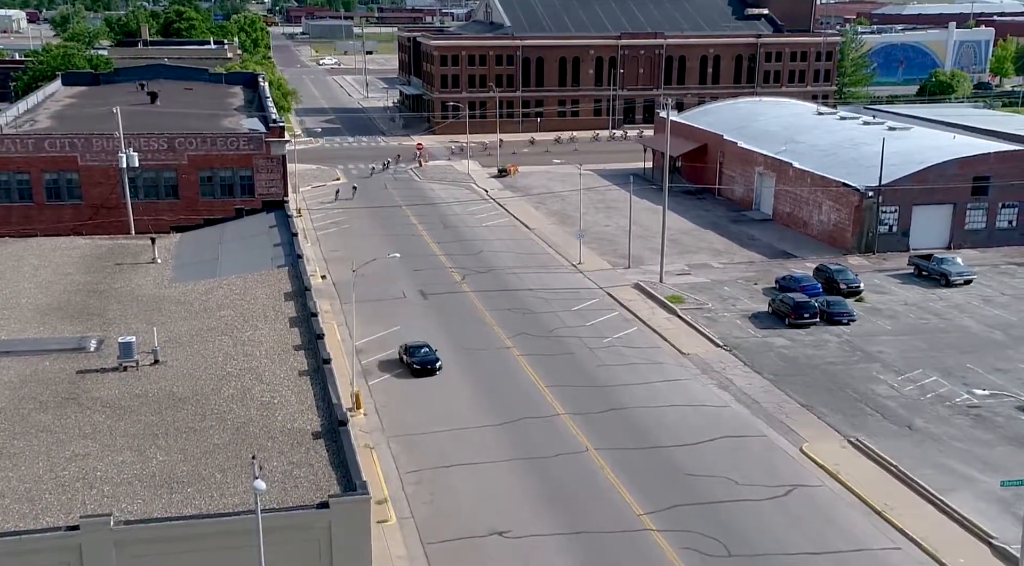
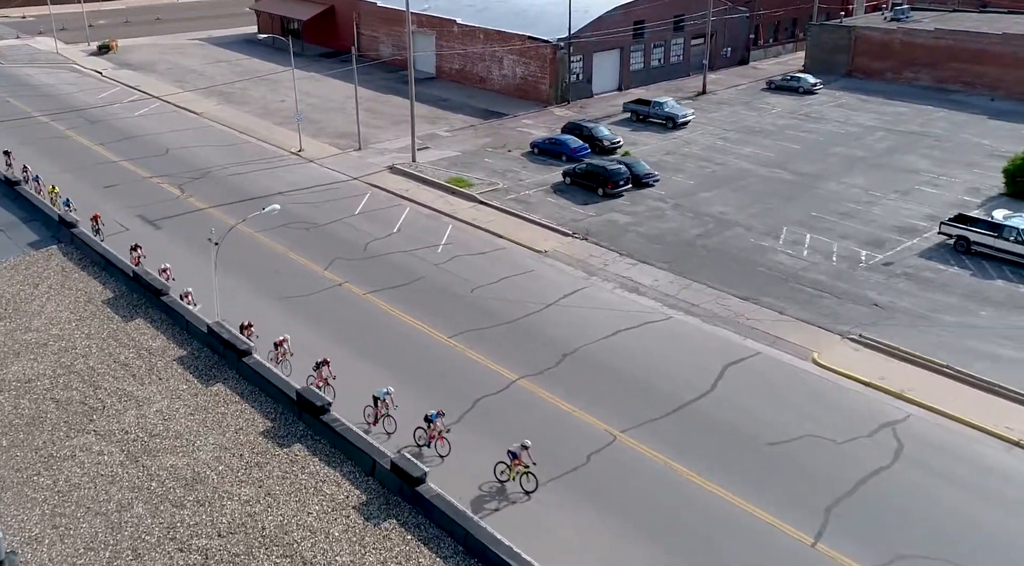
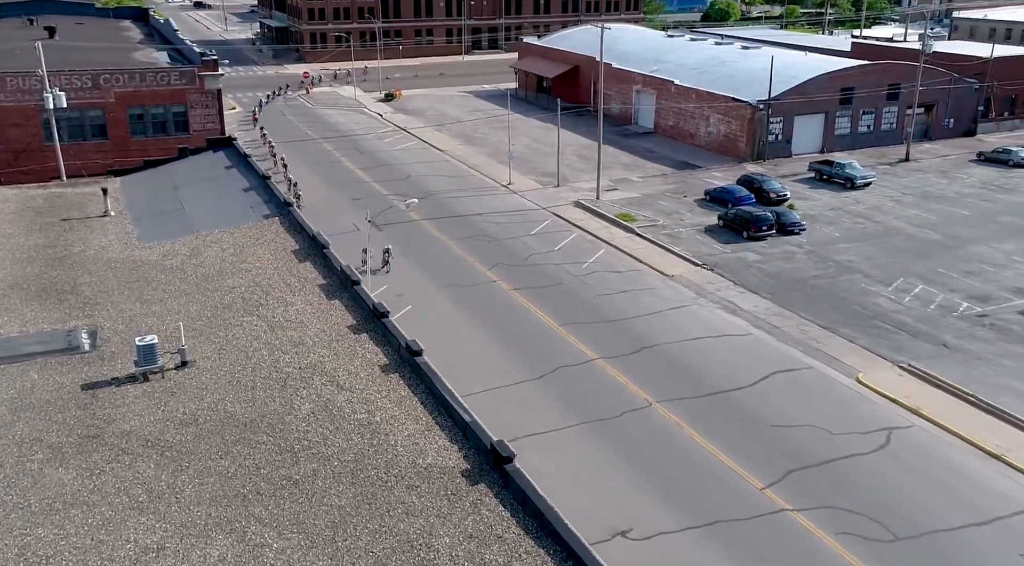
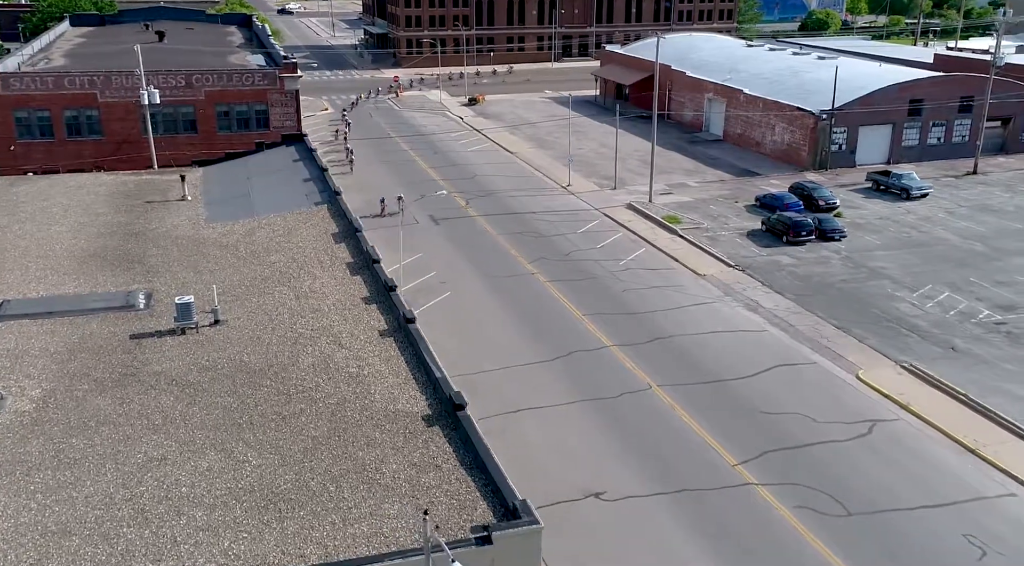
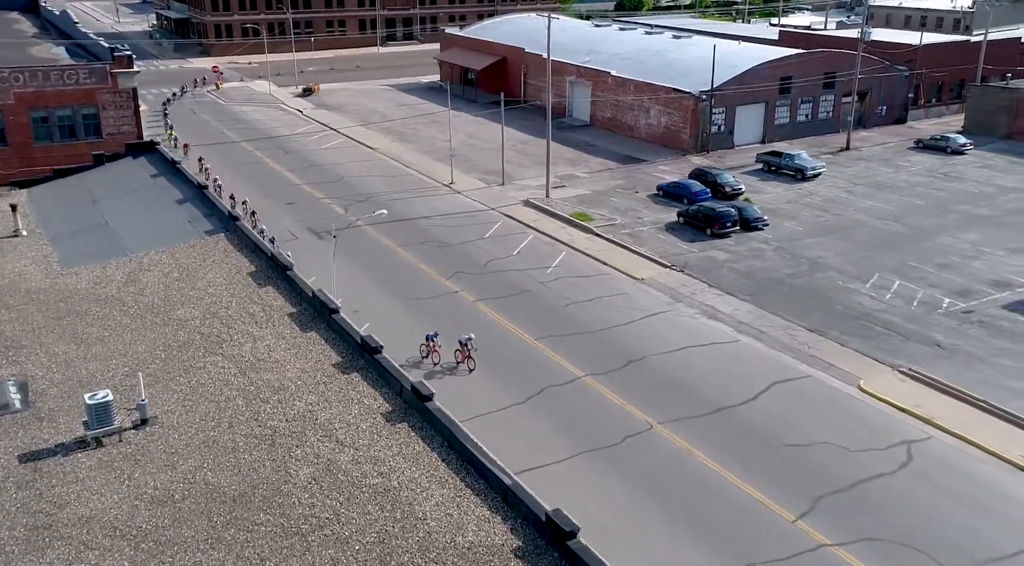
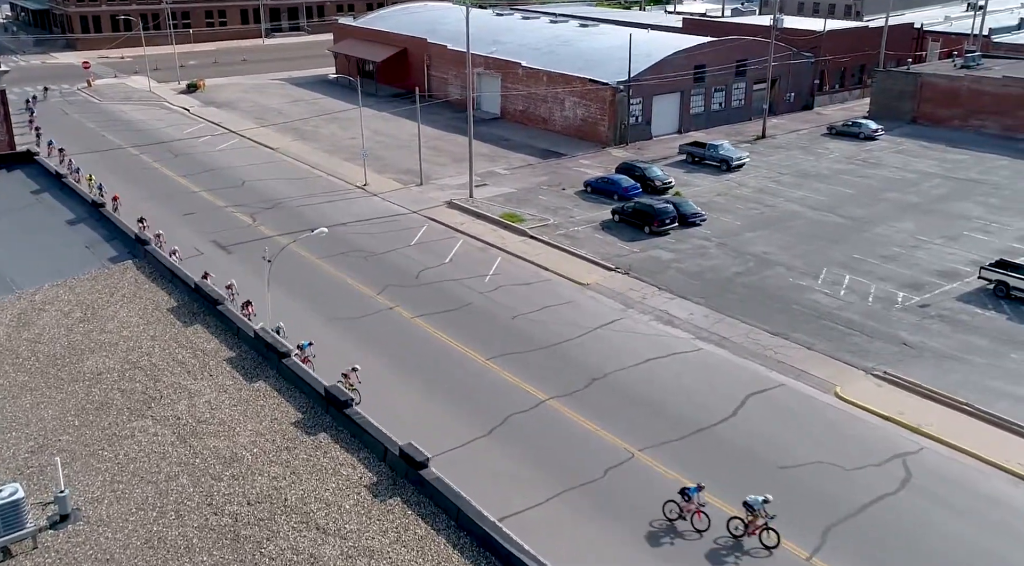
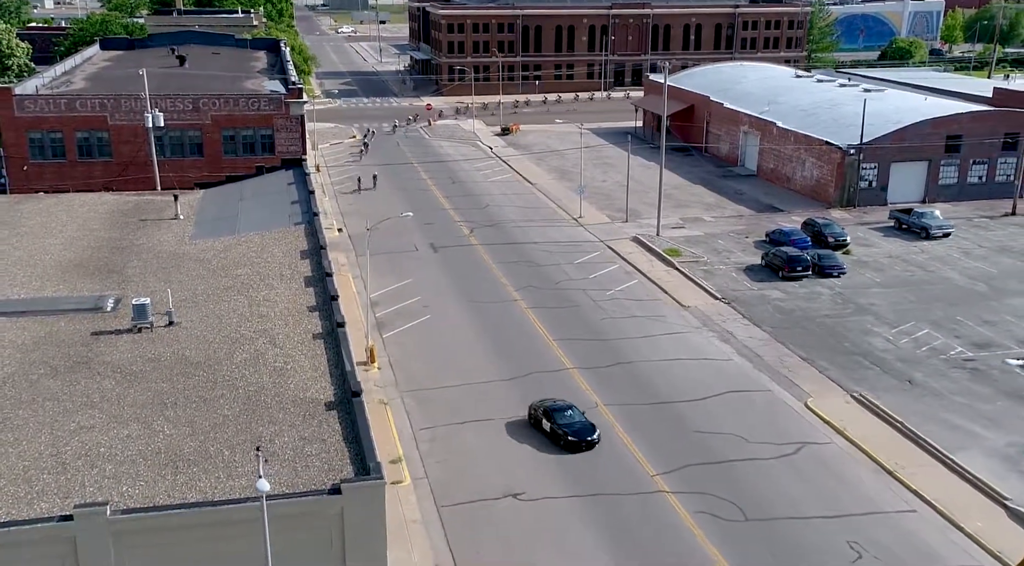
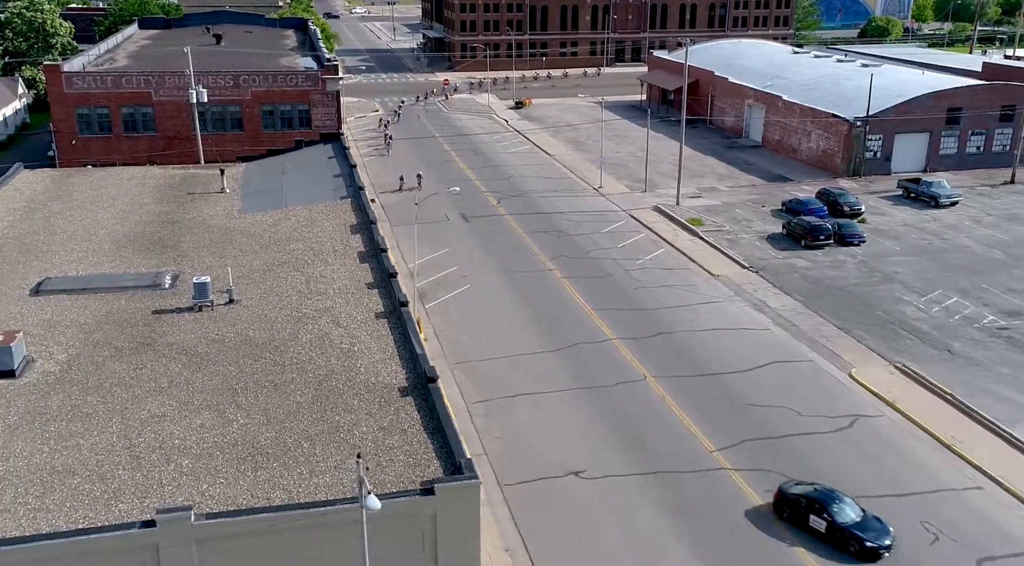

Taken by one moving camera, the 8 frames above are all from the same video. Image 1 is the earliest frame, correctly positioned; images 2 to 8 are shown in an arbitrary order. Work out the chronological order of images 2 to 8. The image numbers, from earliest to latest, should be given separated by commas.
7, 8, 4, 3, 5, 6, 2
